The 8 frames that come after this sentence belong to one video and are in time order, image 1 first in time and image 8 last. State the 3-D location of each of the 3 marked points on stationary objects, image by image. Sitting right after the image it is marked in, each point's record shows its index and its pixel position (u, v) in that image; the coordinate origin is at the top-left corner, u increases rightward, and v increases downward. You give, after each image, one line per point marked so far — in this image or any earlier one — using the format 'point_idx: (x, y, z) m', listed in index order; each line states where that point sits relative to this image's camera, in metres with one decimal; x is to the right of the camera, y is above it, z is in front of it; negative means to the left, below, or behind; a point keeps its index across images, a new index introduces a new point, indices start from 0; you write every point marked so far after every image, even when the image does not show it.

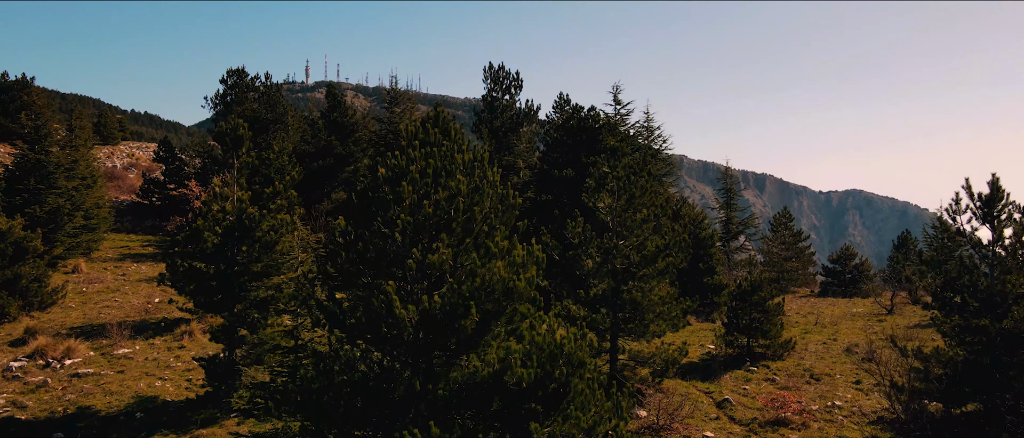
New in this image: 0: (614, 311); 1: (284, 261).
0: (+4.3, -3.9, +19.8) m
1: (-8.7, -1.7, +17.9) m
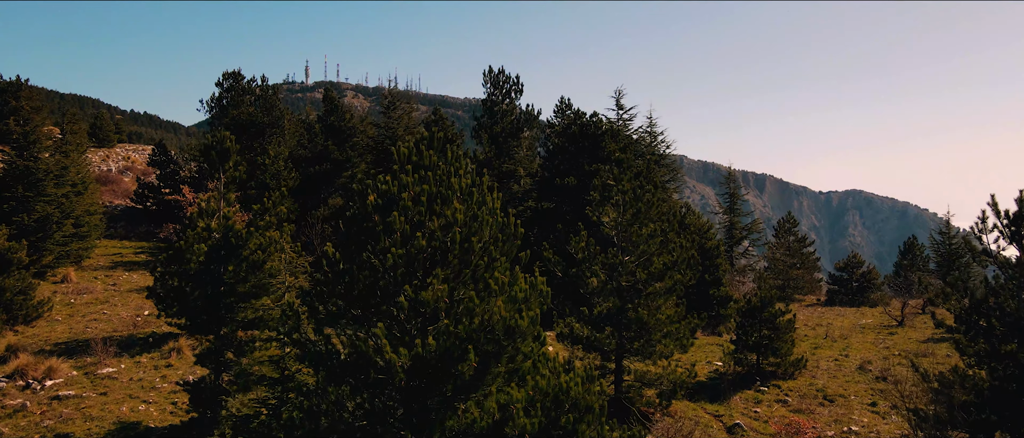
0: (+4.3, -4.5, +18.9) m
1: (-8.6, -2.3, +17.1) m
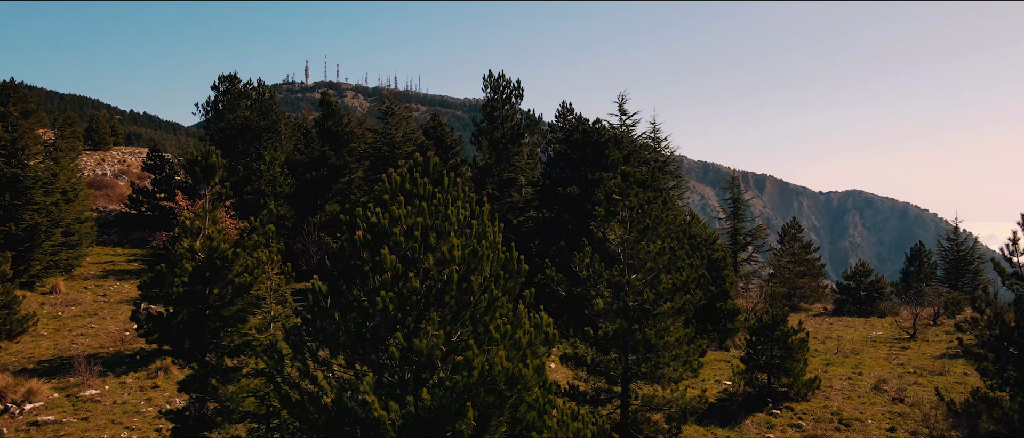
0: (+4.4, -5.1, +18.1) m
1: (-8.6, -2.9, +16.2) m
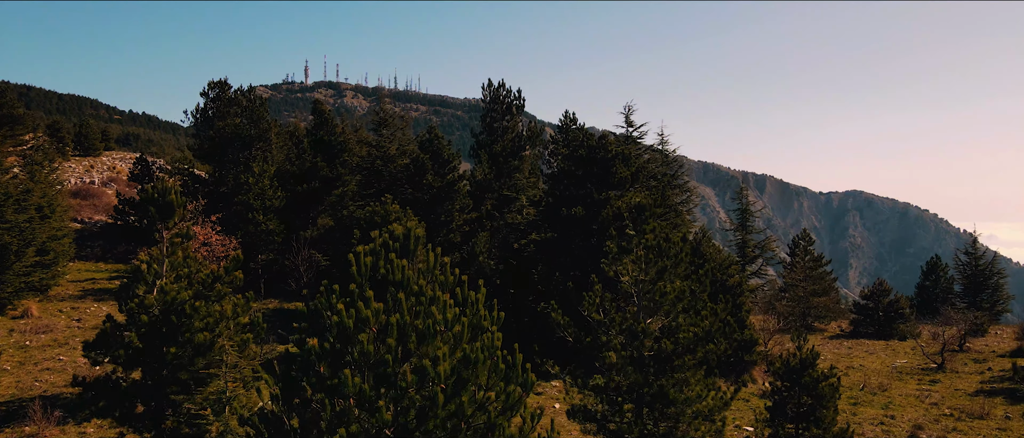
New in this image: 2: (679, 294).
0: (+4.4, -6.5, +16.1) m
1: (-8.5, -4.3, +14.2) m
2: (+5.7, -2.6, +16.4) m
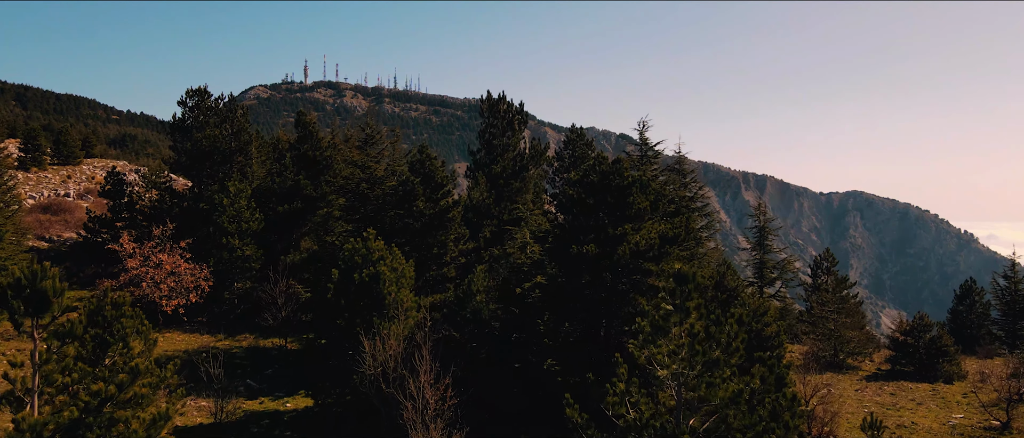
0: (+4.5, -8.5, +12.3) m
1: (-8.4, -6.2, +10.4) m
2: (+5.8, -4.6, +12.6) m
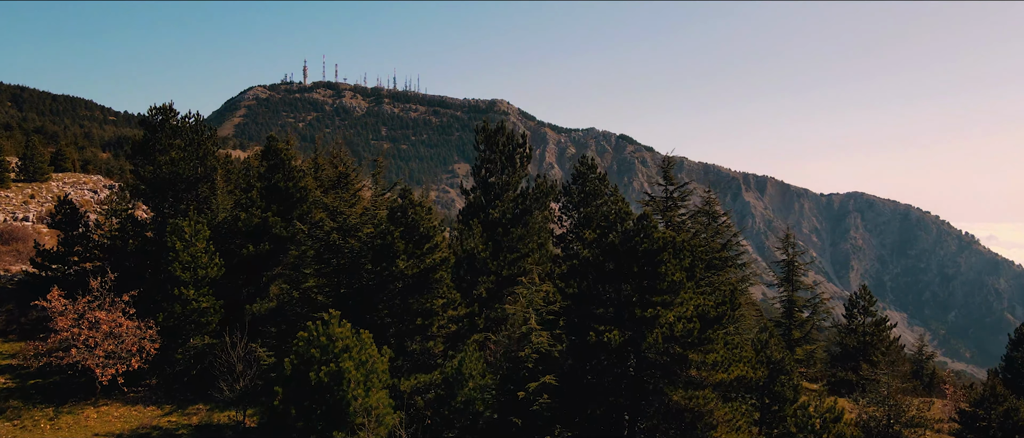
0: (+4.5, -11.6, +7.0) m
1: (-8.4, -9.4, +5.1) m
2: (+5.9, -7.8, +7.3) m
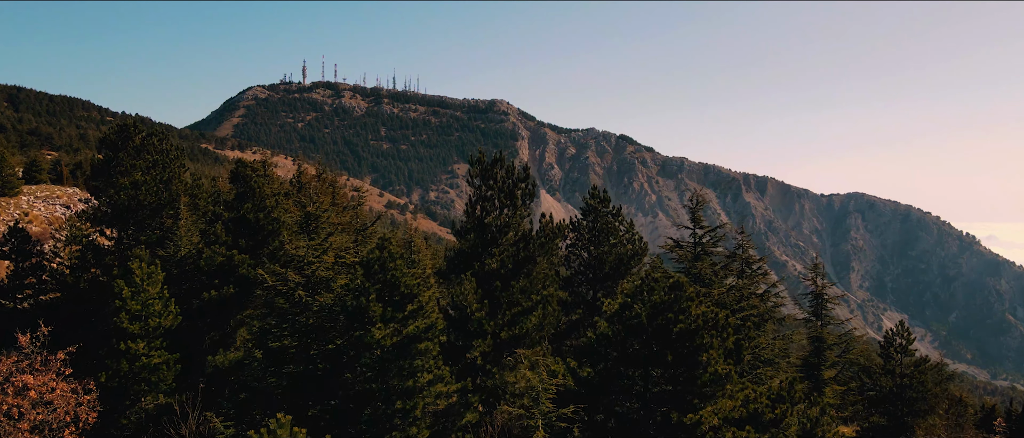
0: (+4.5, -14.1, +2.7) m
1: (-8.4, -11.9, +0.8) m
2: (+5.9, -10.2, +3.0) m
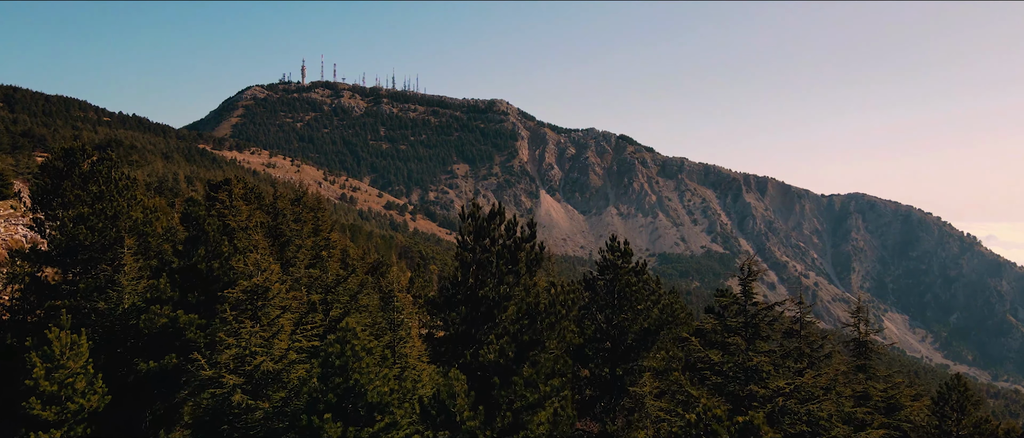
0: (+4.6, -17.0, -2.4) m
1: (-8.3, -14.8, -4.3) m
2: (+6.0, -13.1, -2.1) m
